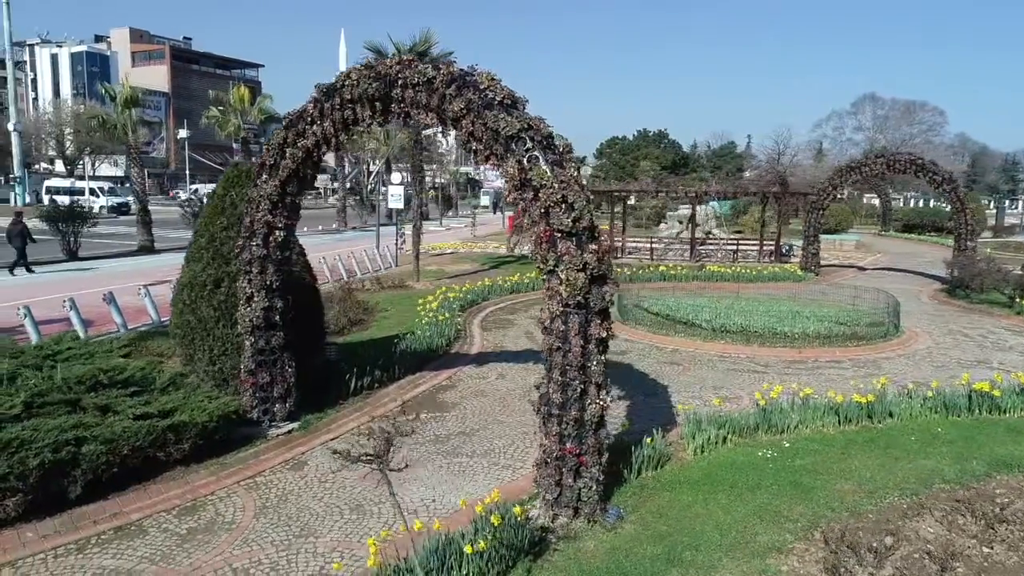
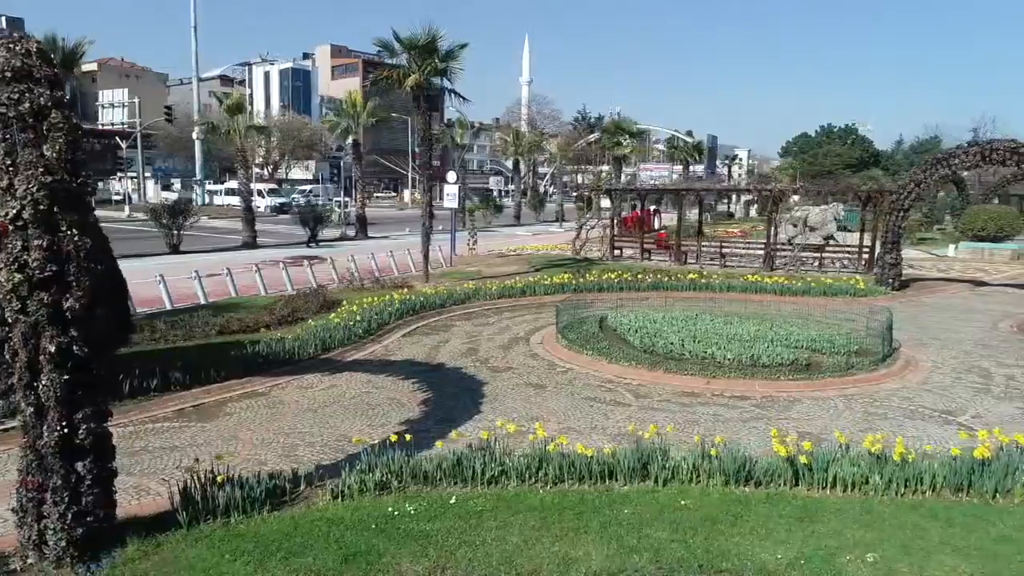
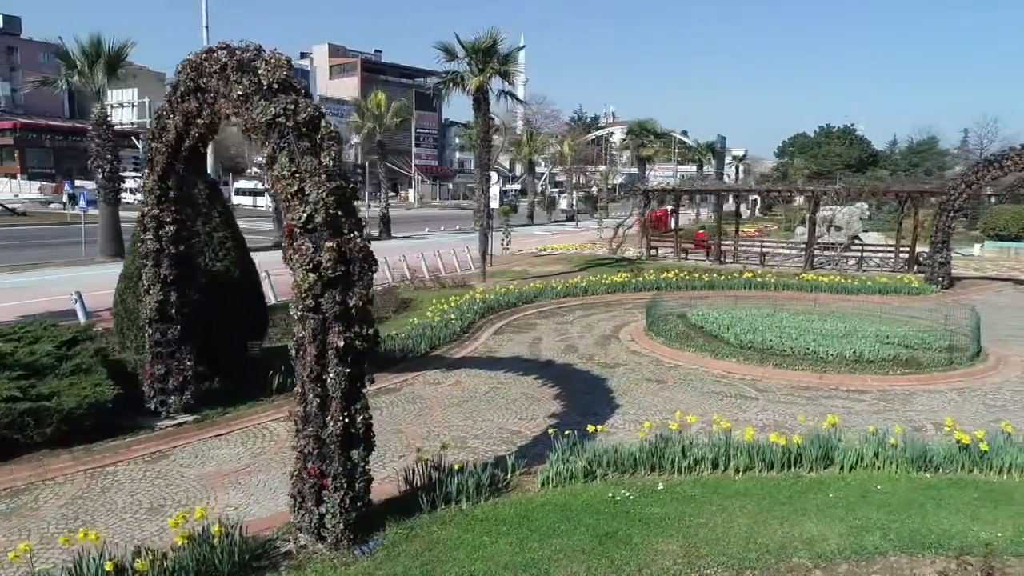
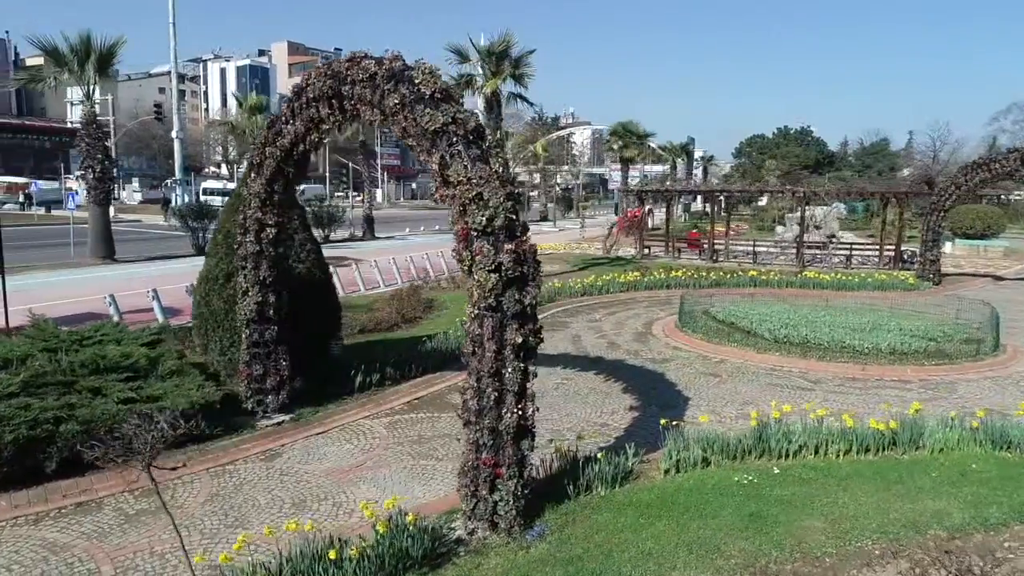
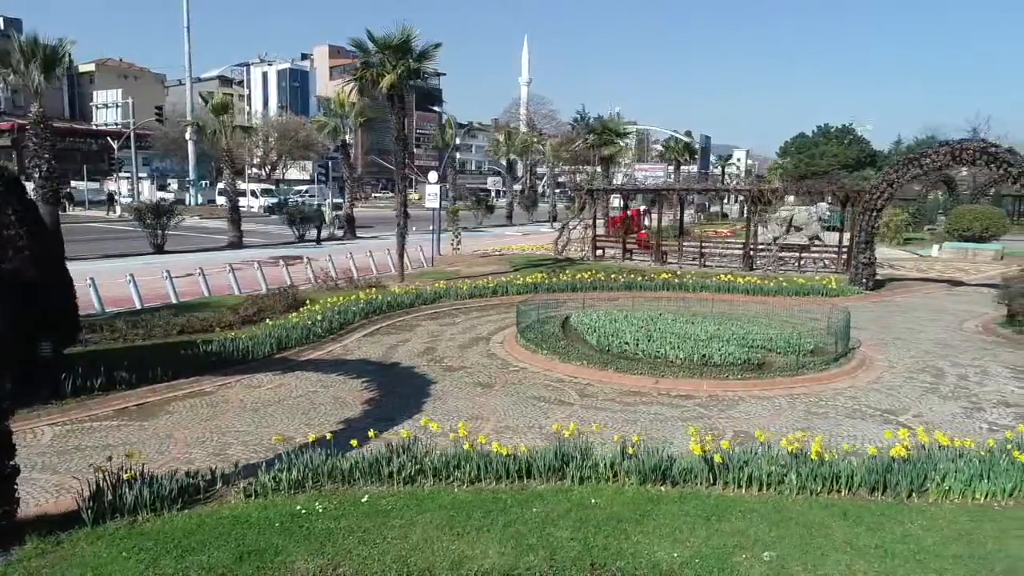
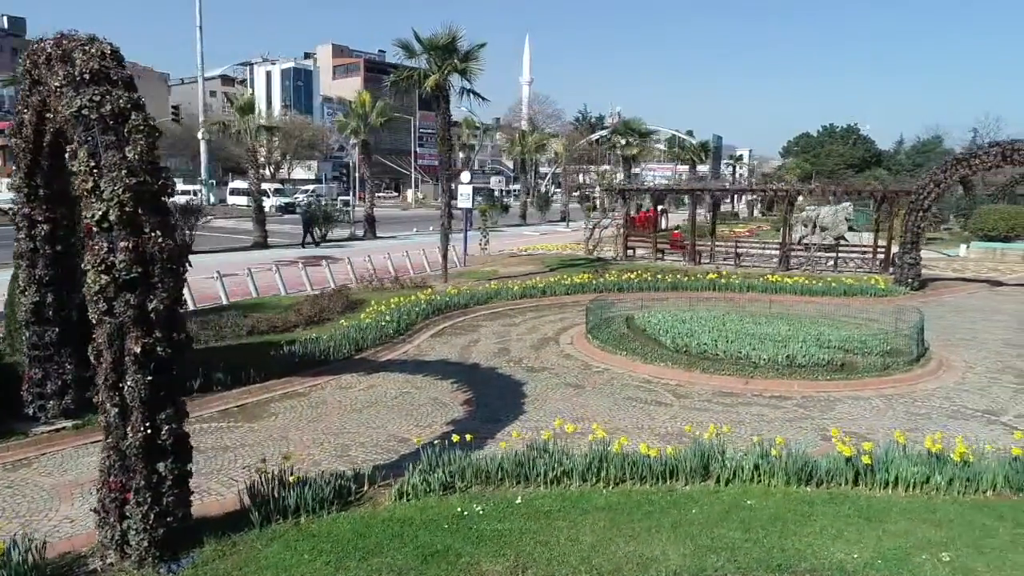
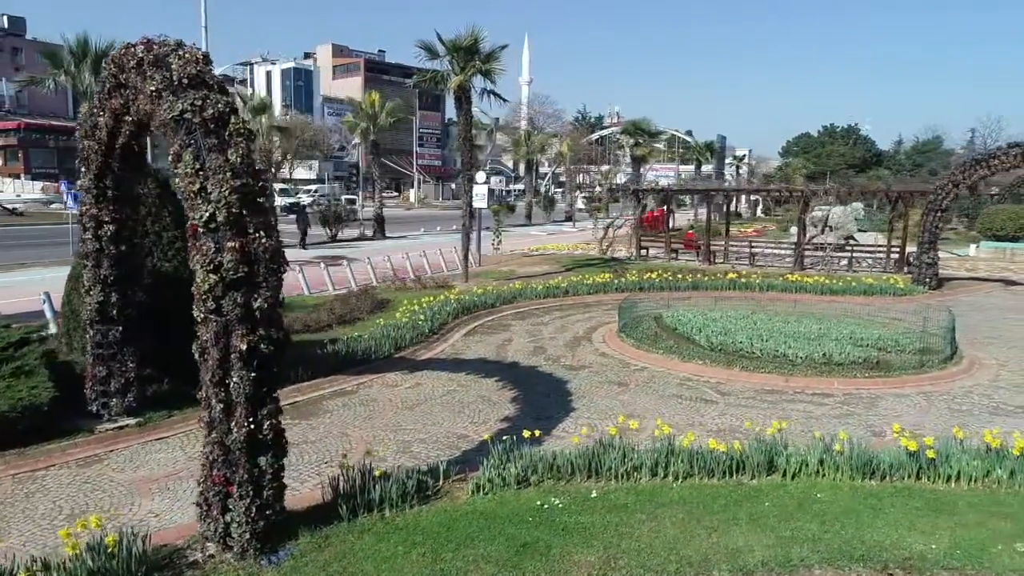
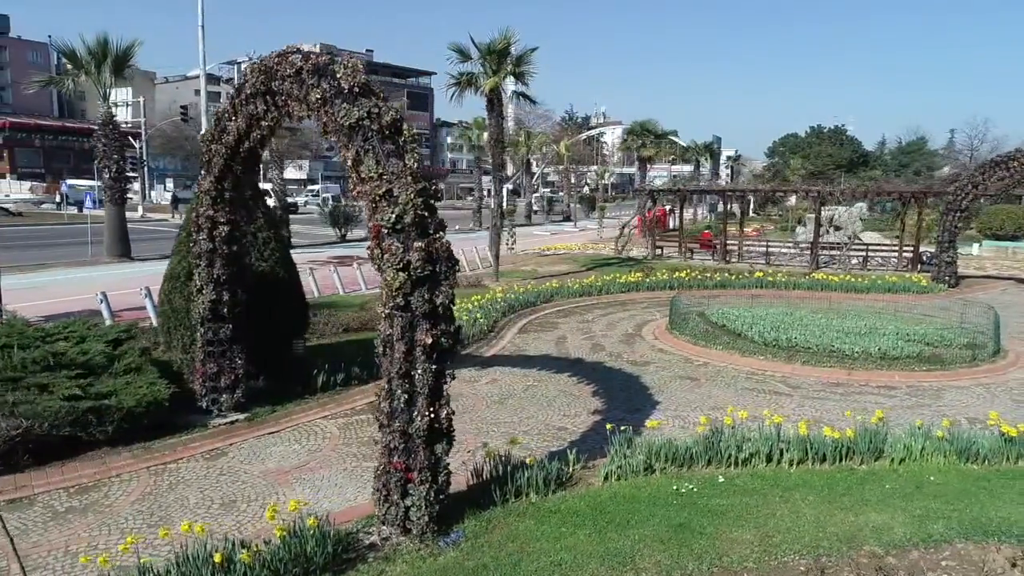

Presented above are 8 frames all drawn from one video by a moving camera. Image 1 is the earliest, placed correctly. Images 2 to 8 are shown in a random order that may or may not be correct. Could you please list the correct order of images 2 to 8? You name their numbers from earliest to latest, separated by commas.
4, 8, 3, 7, 6, 2, 5
